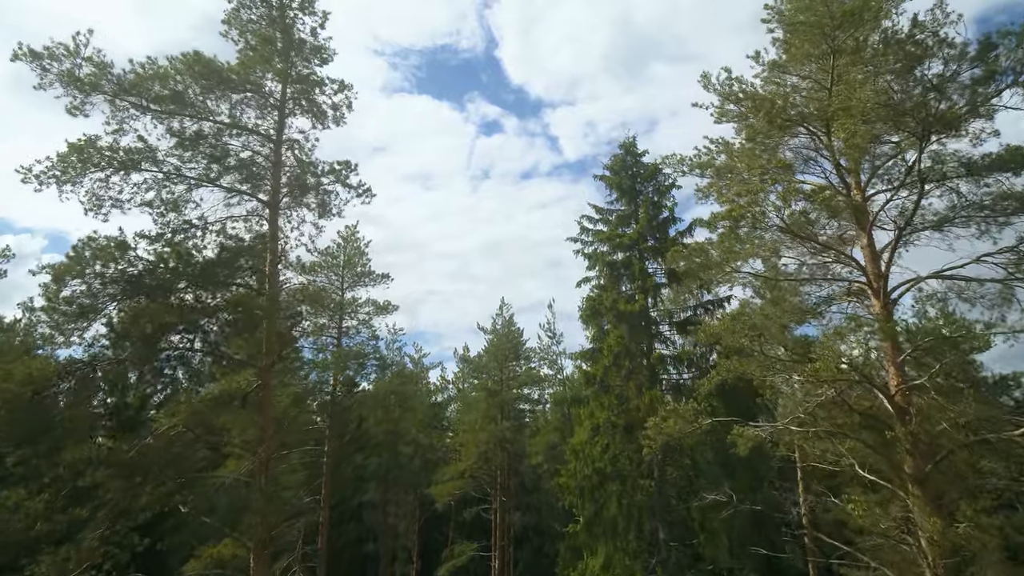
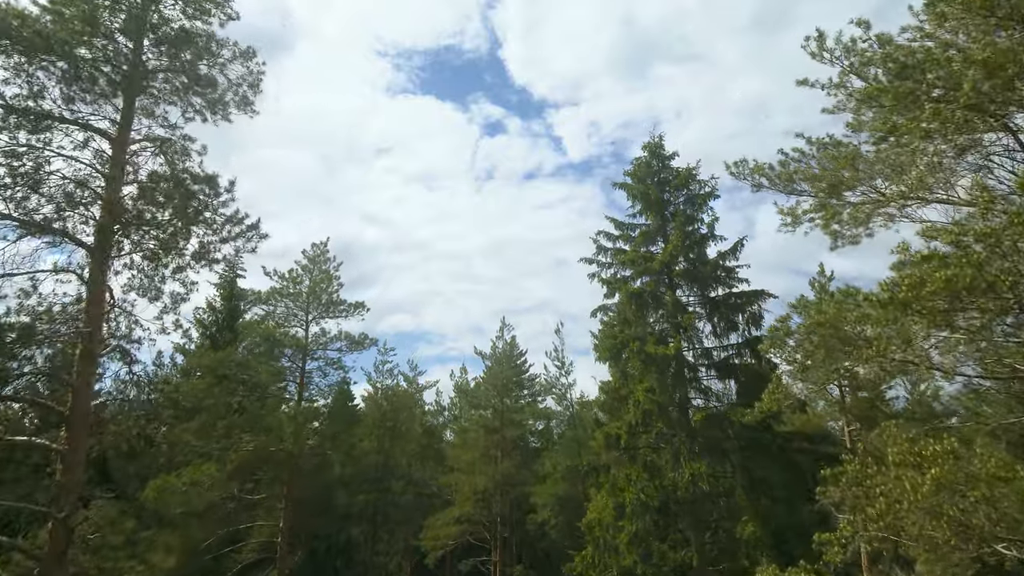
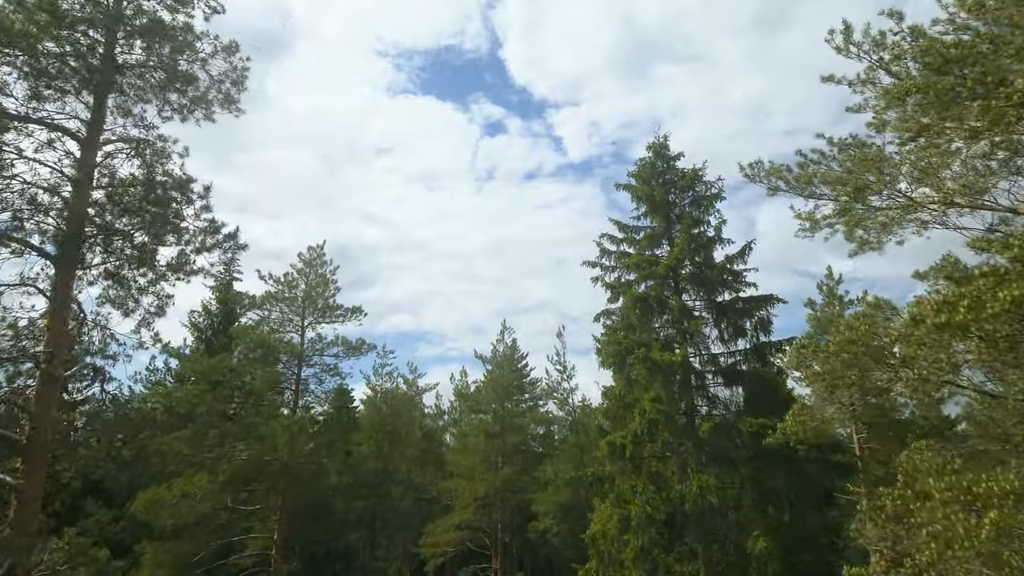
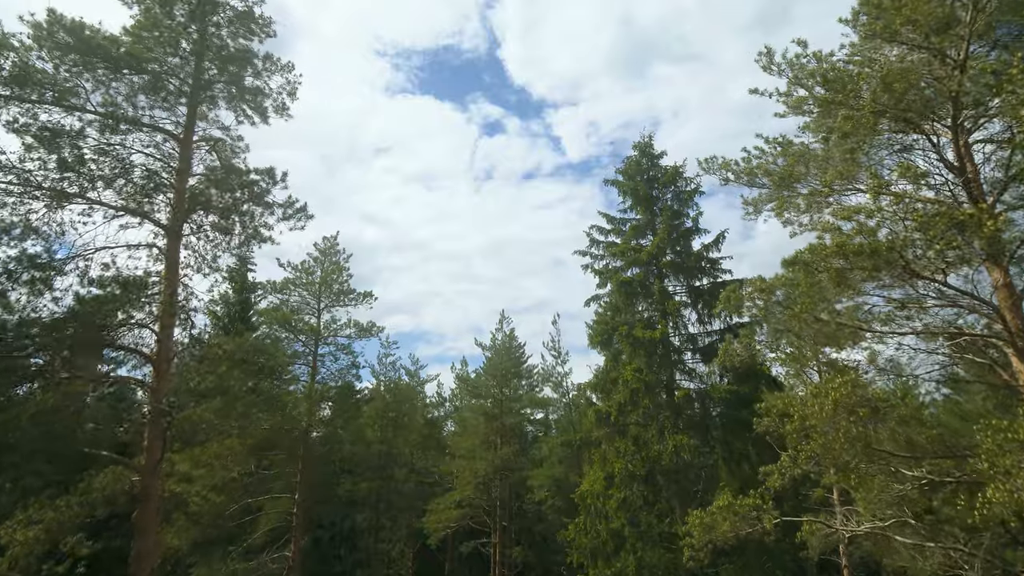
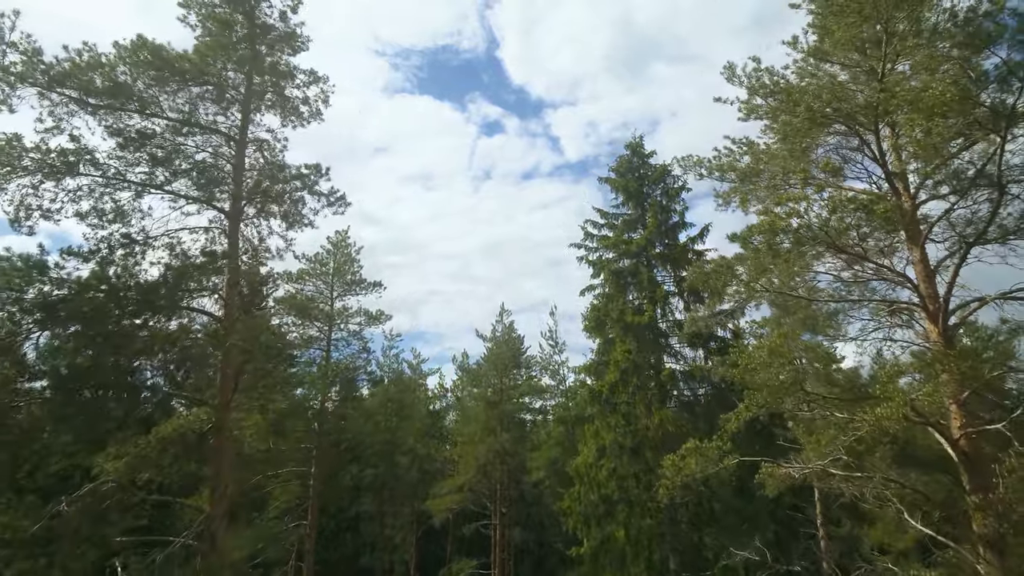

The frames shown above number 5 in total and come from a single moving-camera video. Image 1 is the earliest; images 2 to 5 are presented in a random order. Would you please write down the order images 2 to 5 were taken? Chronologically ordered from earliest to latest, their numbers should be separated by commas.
5, 4, 2, 3
